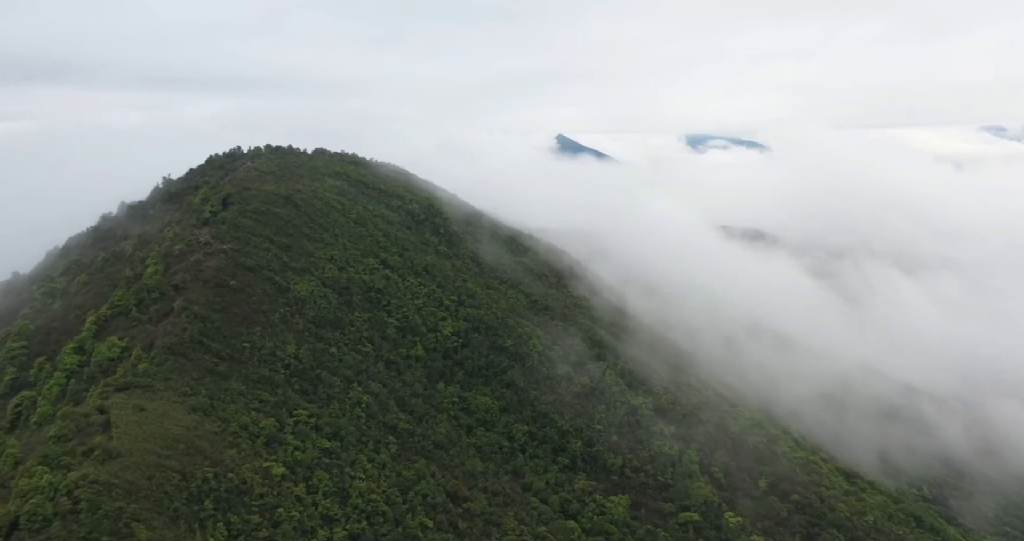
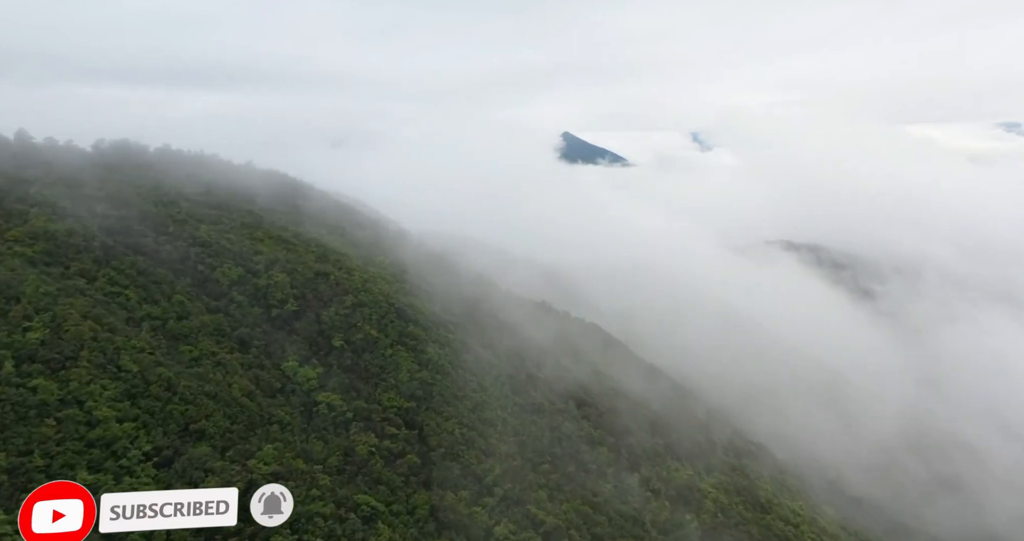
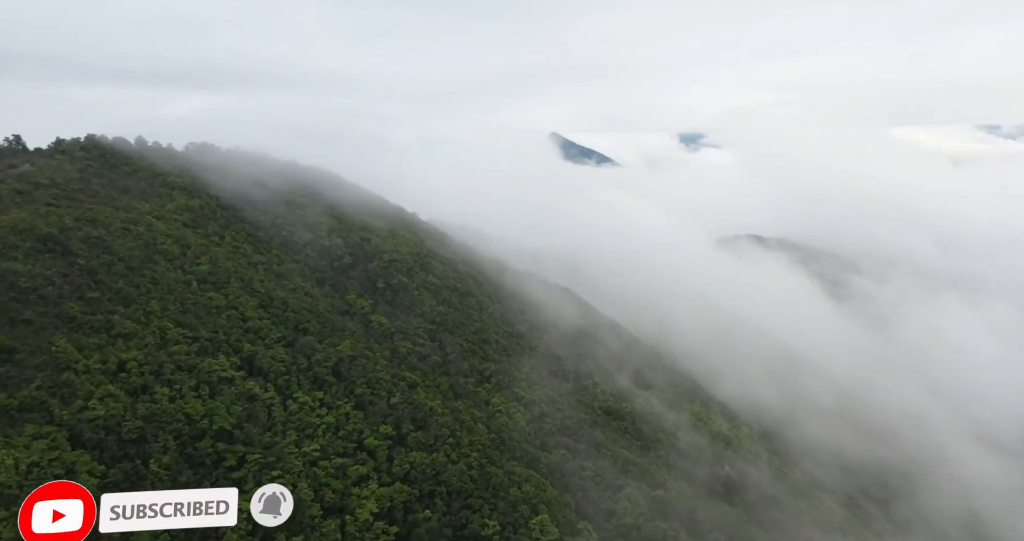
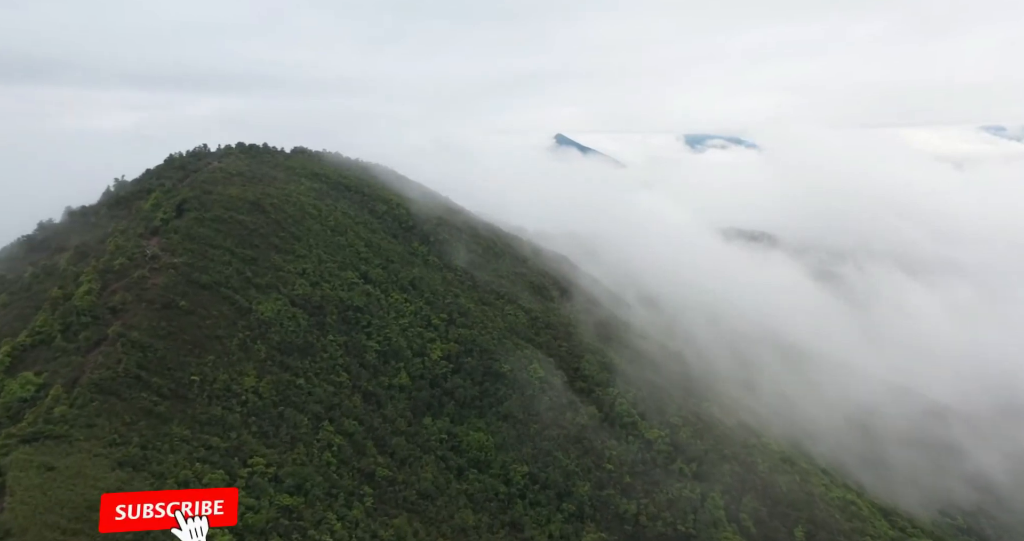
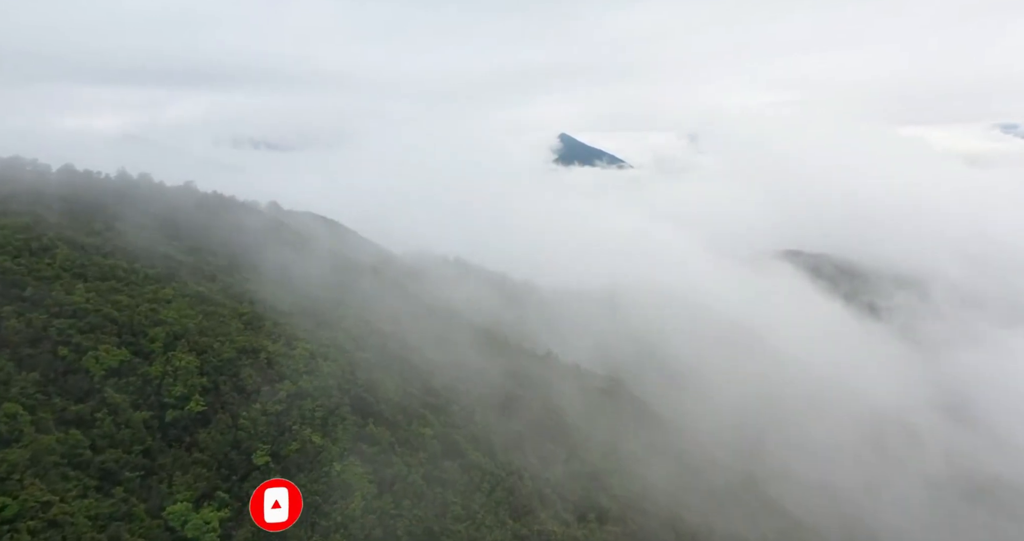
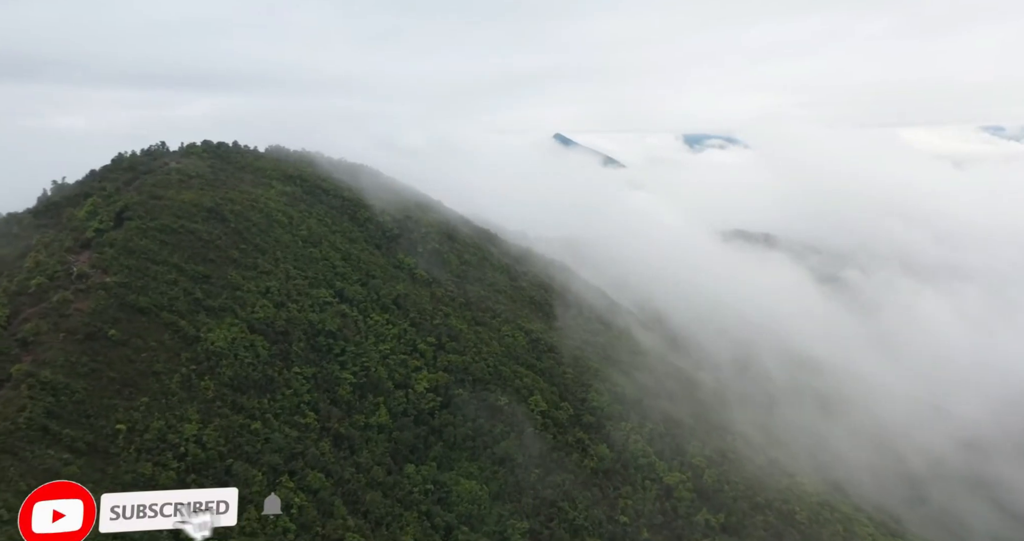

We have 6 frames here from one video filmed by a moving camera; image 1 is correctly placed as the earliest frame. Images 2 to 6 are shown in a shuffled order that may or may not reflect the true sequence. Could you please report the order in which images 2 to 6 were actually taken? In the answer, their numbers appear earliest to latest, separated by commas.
4, 6, 3, 2, 5
